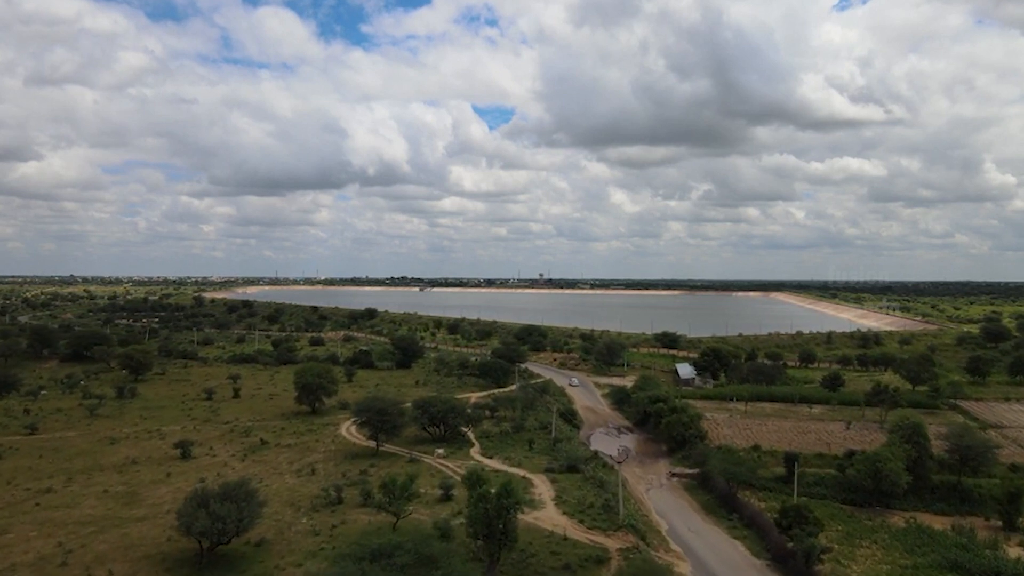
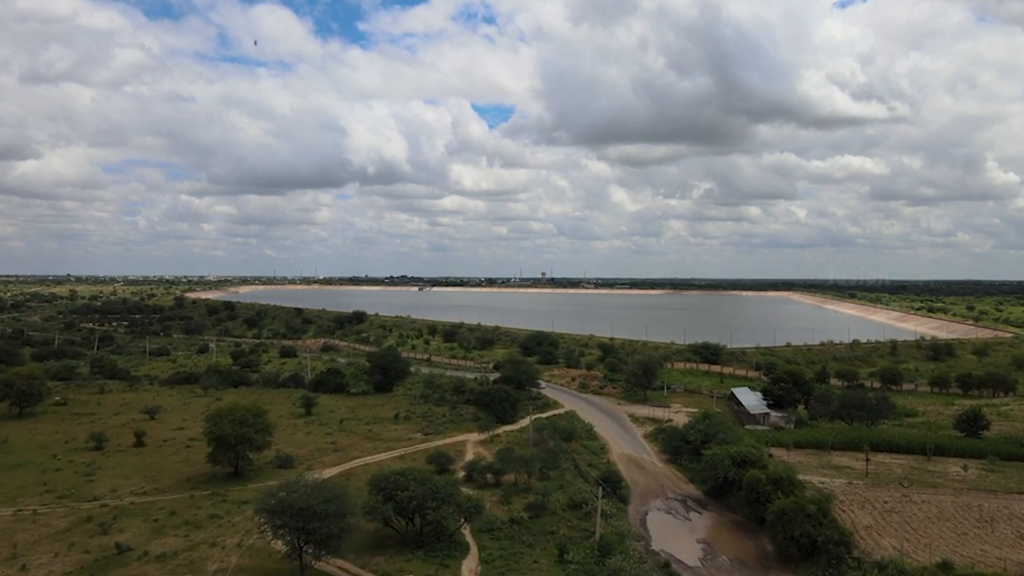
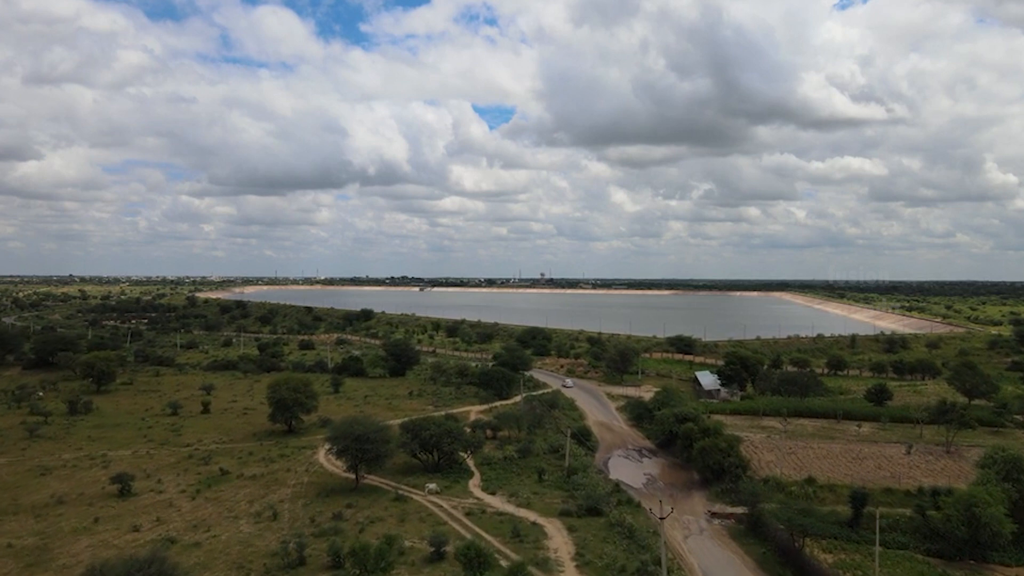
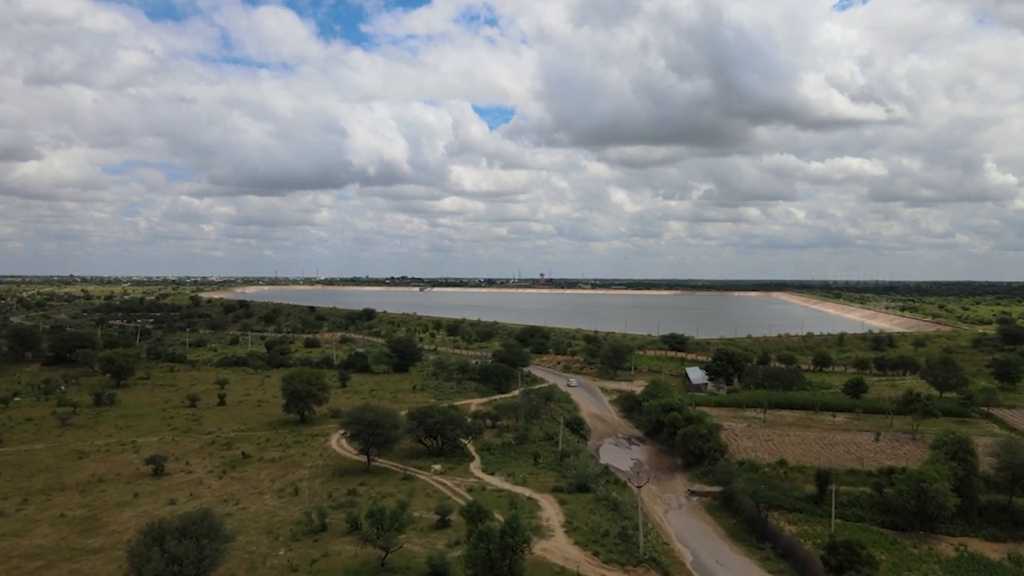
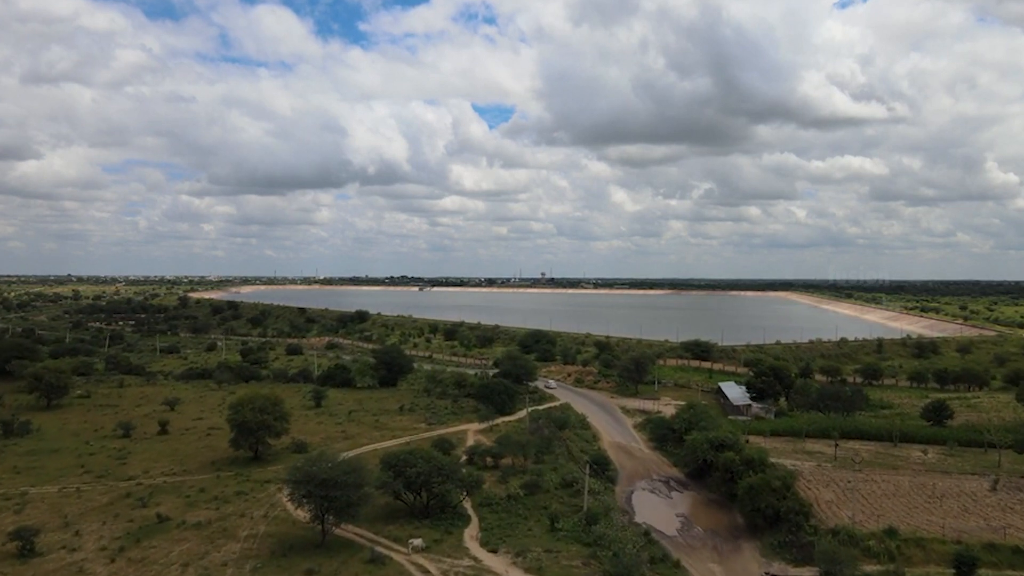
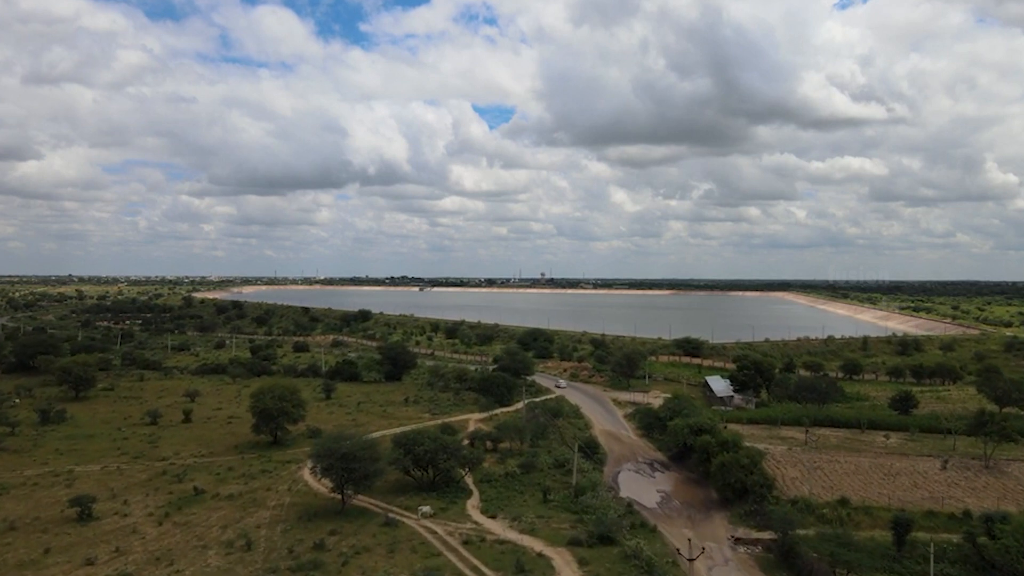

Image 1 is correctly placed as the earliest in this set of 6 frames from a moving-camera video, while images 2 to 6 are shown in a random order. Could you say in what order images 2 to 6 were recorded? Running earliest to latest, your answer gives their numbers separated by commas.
4, 3, 6, 5, 2
